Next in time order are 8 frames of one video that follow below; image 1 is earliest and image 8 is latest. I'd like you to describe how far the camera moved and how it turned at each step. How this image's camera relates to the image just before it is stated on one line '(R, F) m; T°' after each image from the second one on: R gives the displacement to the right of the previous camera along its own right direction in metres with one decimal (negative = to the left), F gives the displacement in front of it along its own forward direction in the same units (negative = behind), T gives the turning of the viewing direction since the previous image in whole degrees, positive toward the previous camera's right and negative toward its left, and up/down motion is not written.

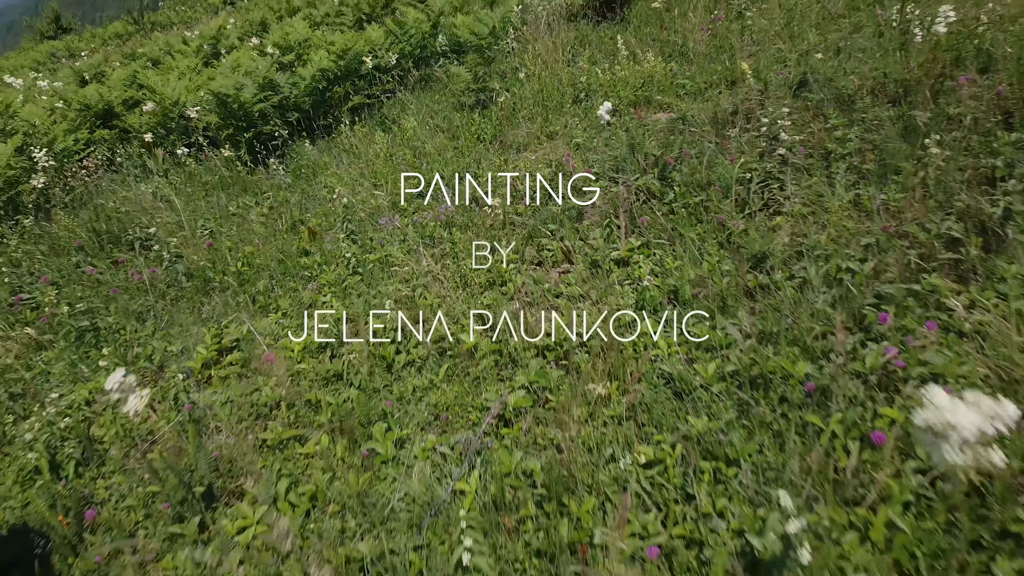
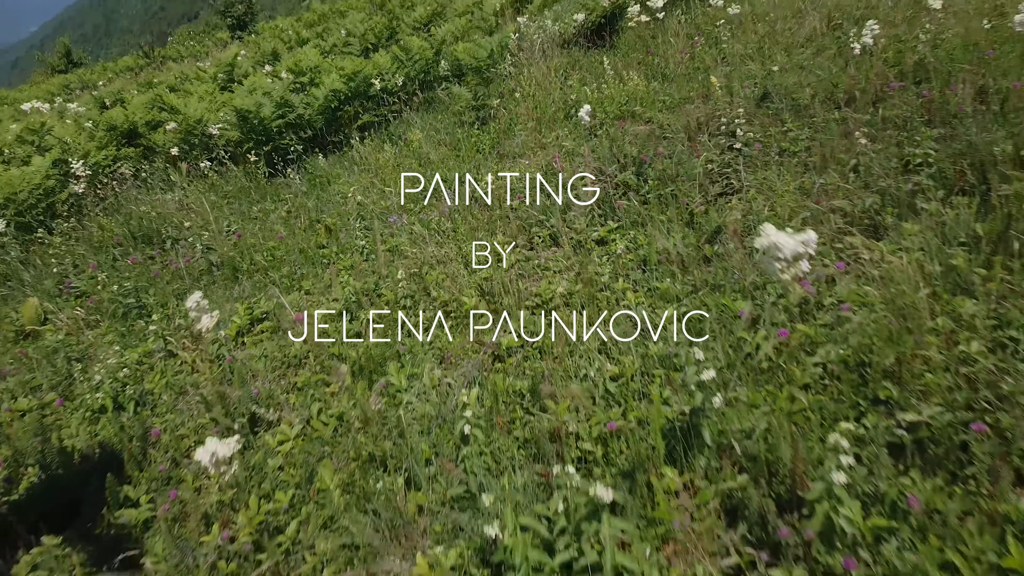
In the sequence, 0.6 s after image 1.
(0.0, -0.4) m; 0°
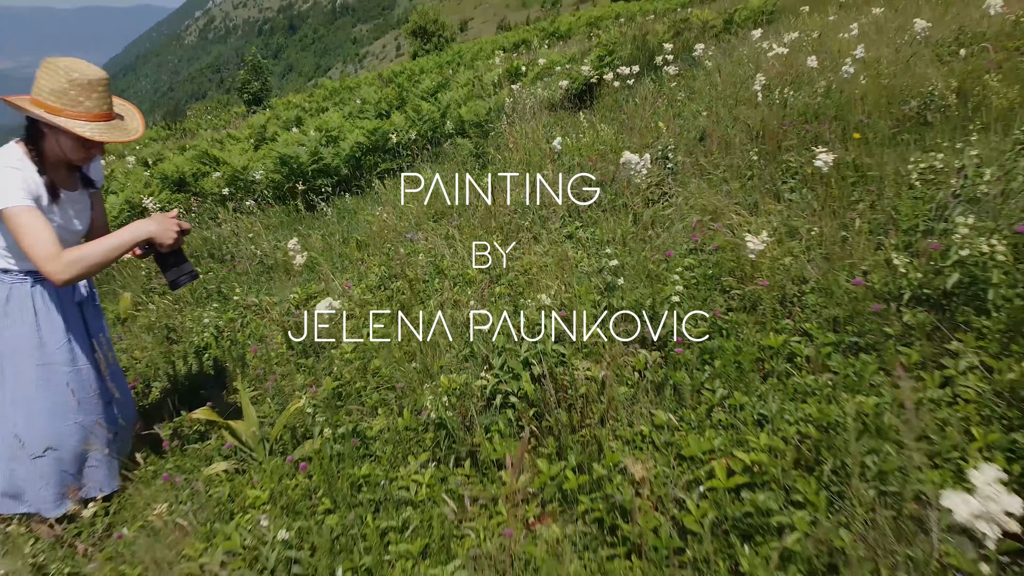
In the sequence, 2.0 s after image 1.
(0.0, -1.0) m; 0°
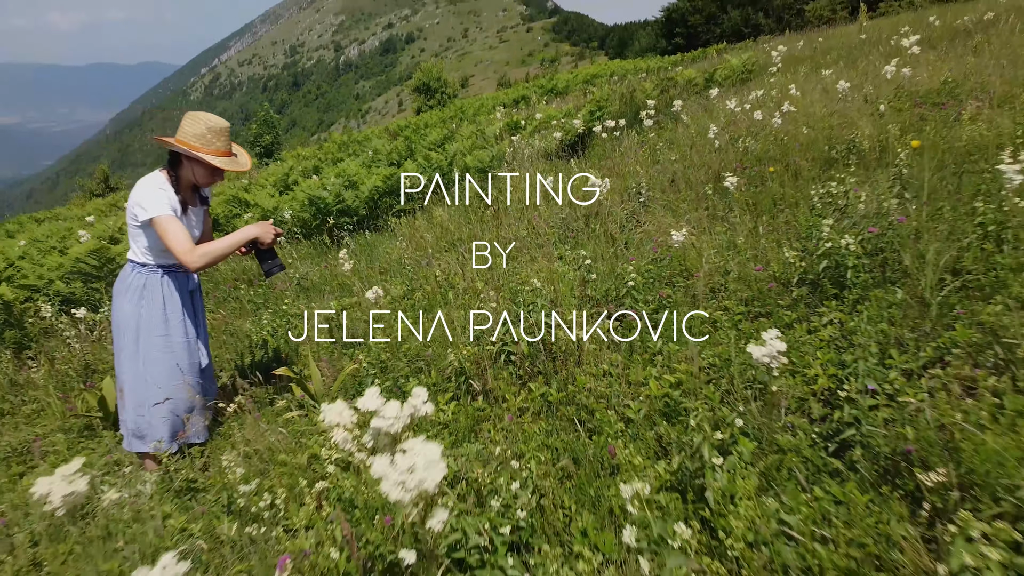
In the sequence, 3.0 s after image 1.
(0.0, -0.9) m; 0°
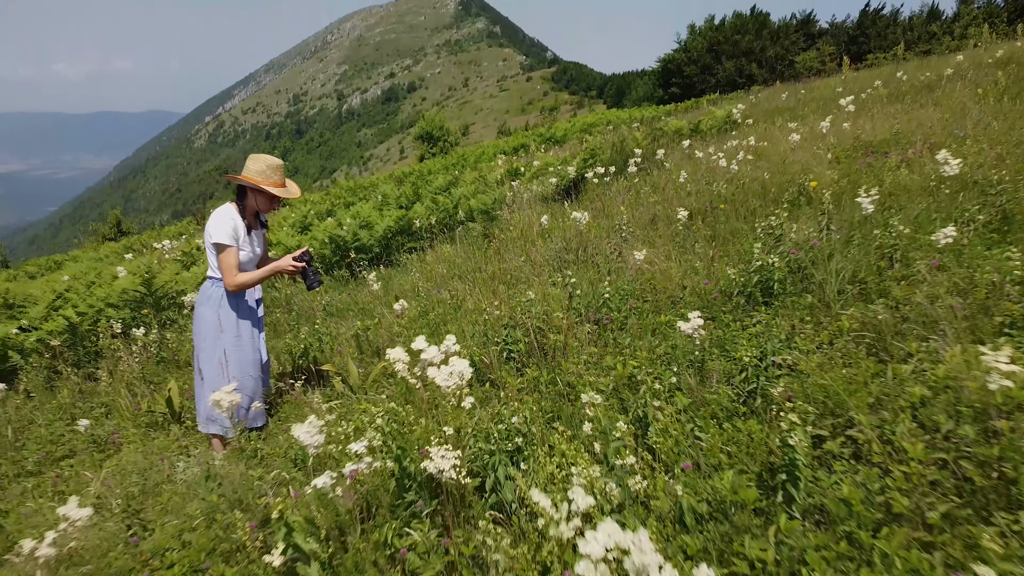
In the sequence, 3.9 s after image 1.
(0.0, -0.8) m; 0°
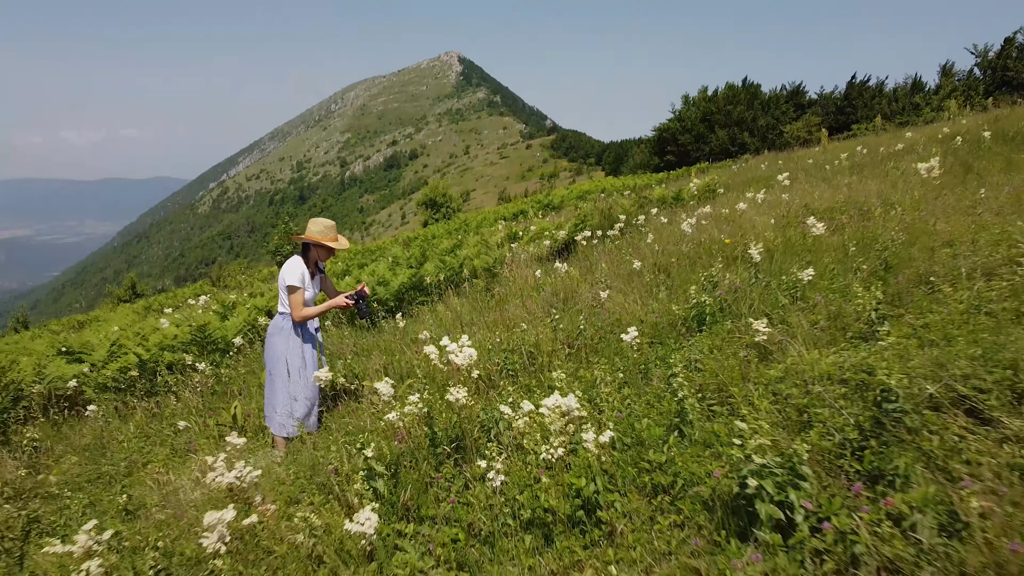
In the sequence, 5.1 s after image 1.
(0.0, -1.3) m; 0°
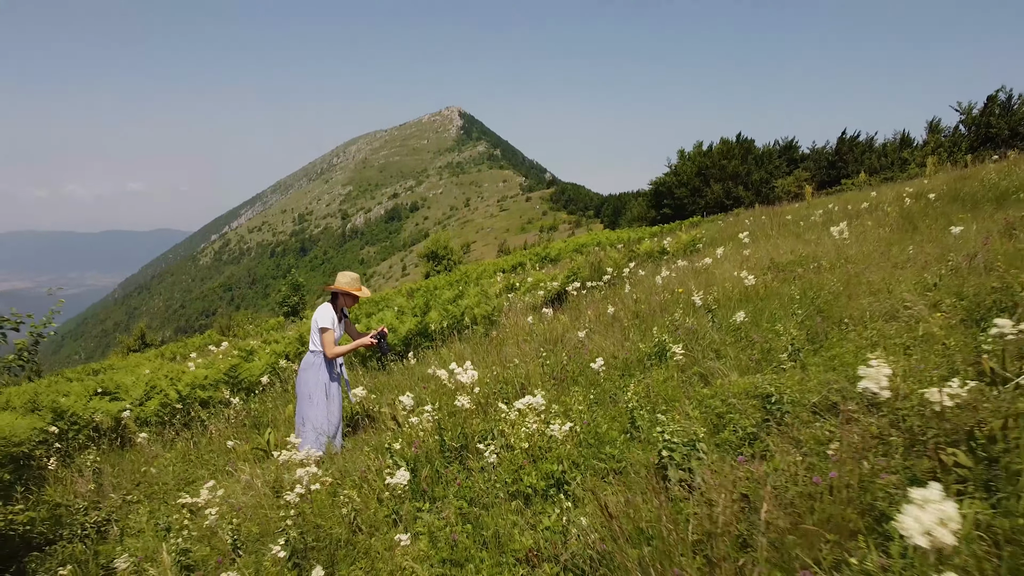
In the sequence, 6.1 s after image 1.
(0.0, -1.1) m; 0°
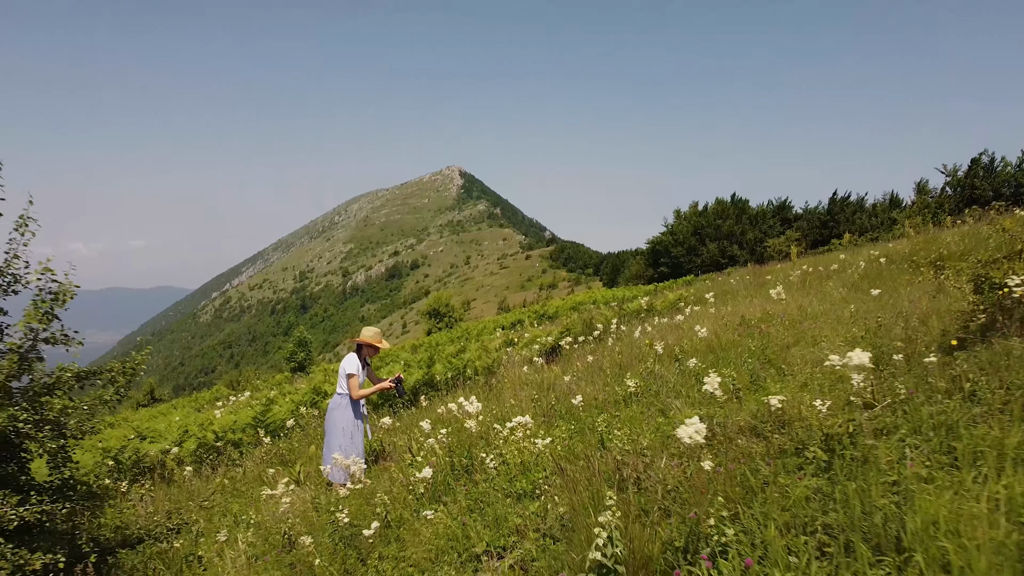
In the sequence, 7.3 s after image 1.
(0.0, -1.3) m; 0°
